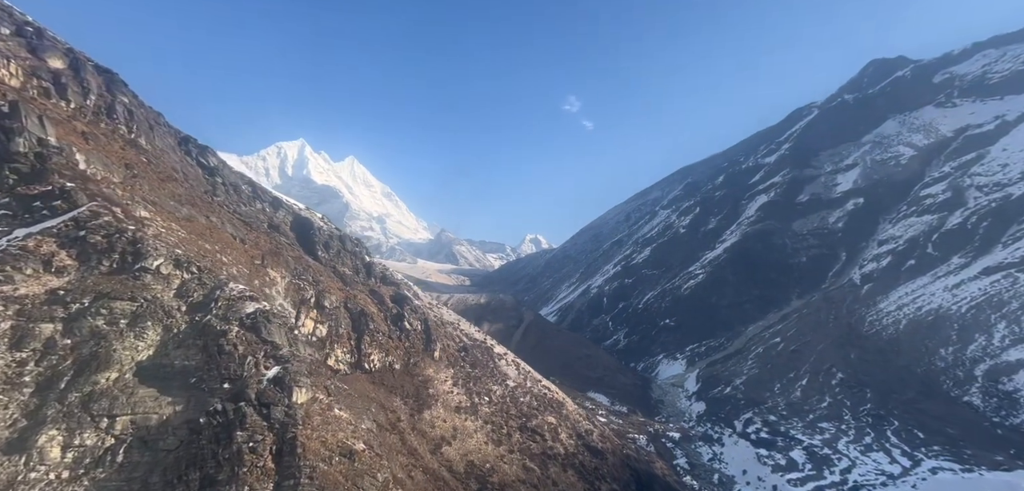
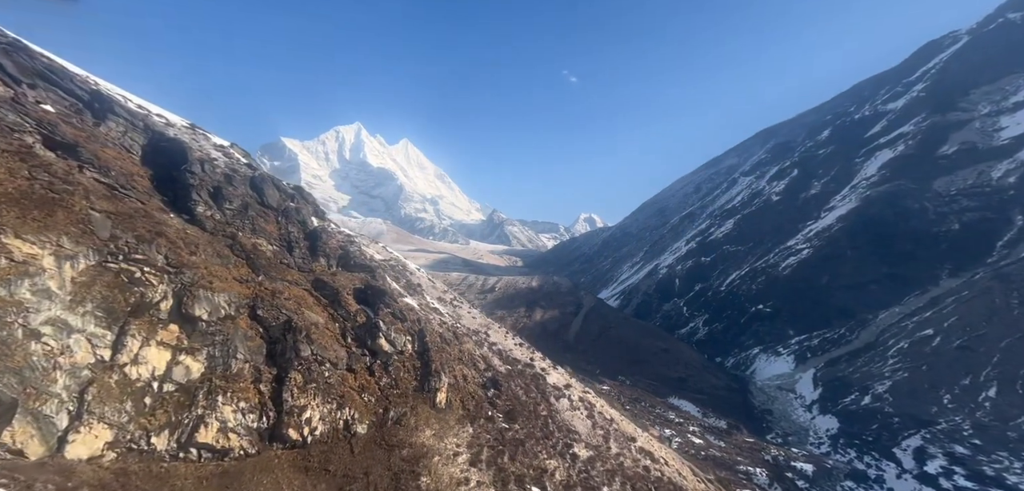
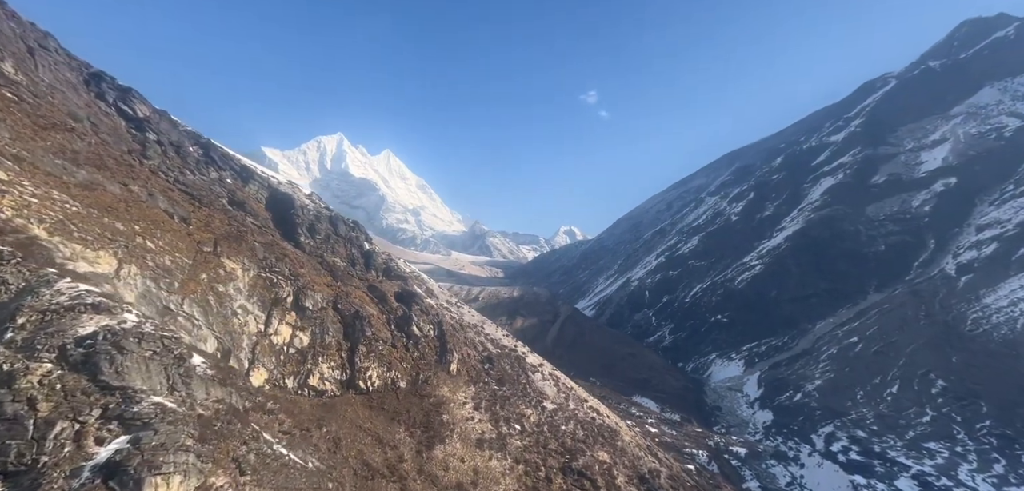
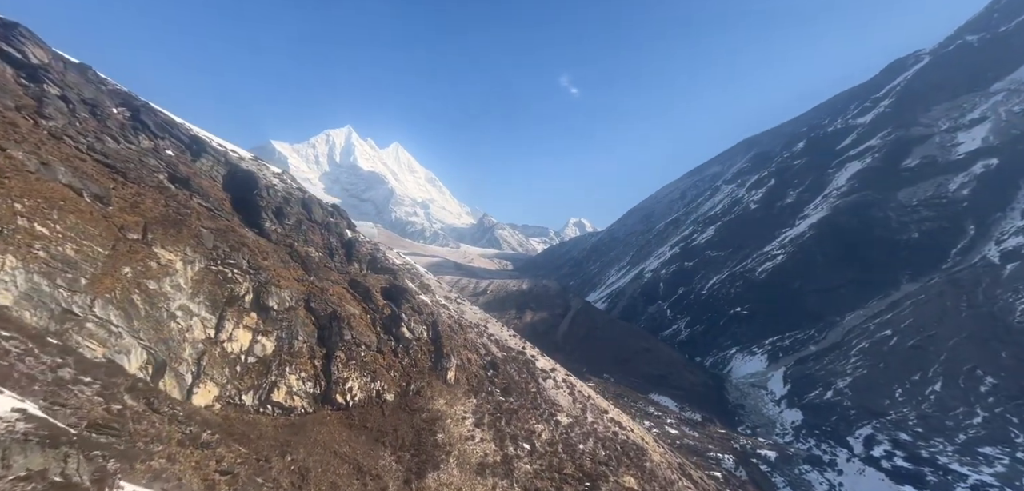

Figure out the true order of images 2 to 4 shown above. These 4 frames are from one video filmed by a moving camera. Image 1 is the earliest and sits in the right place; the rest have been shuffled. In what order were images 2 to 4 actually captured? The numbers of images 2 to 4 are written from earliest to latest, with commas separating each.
3, 4, 2
